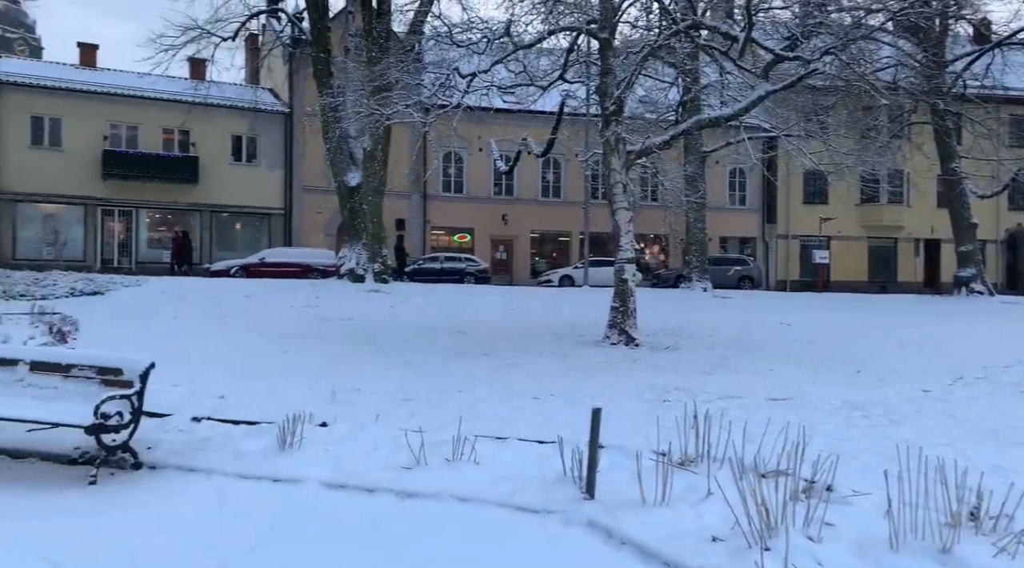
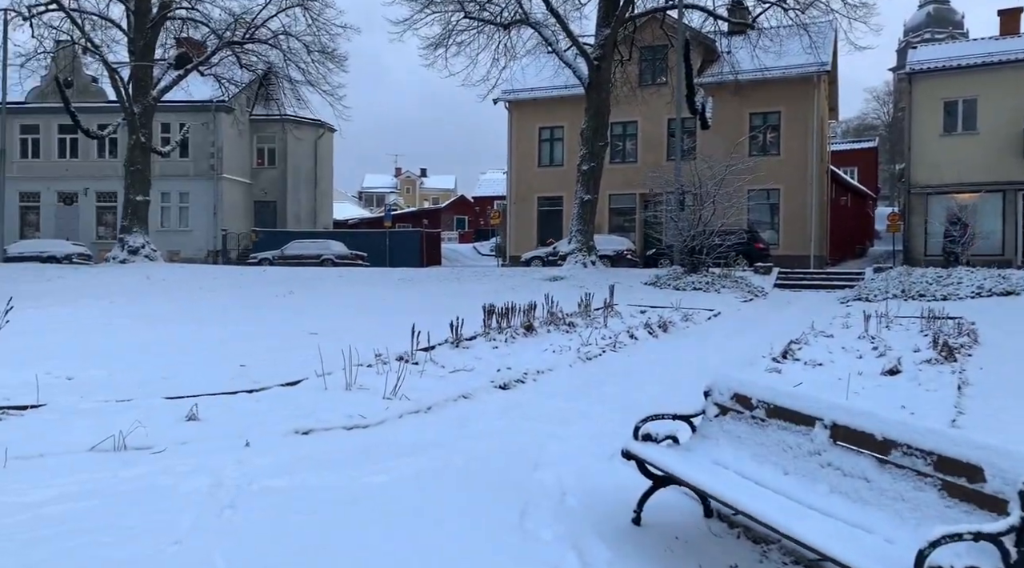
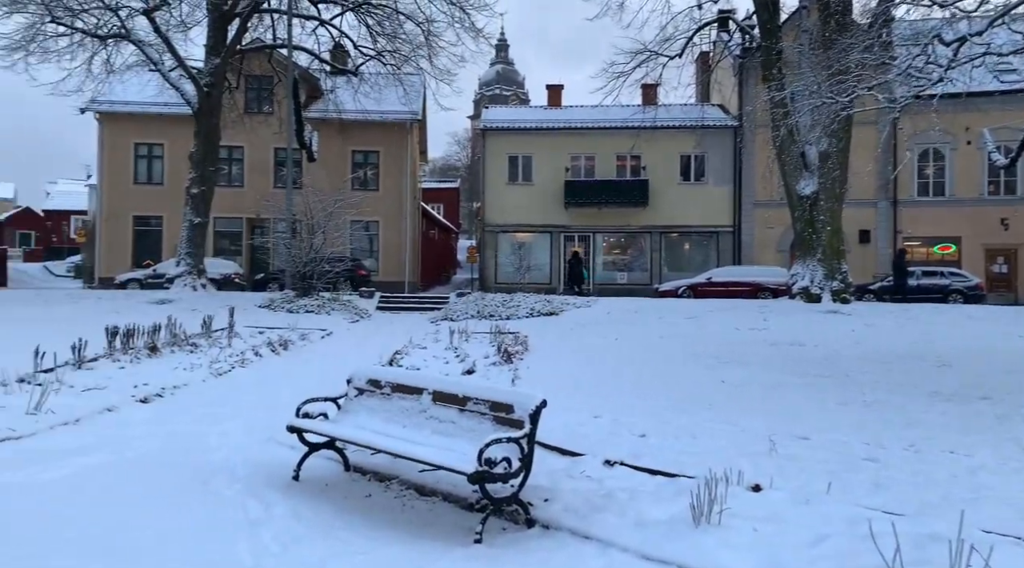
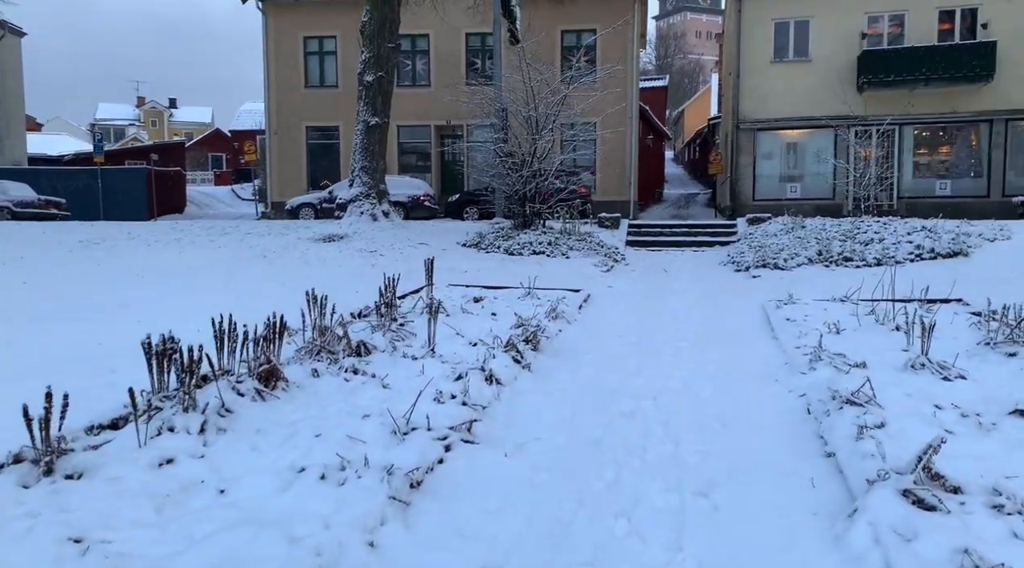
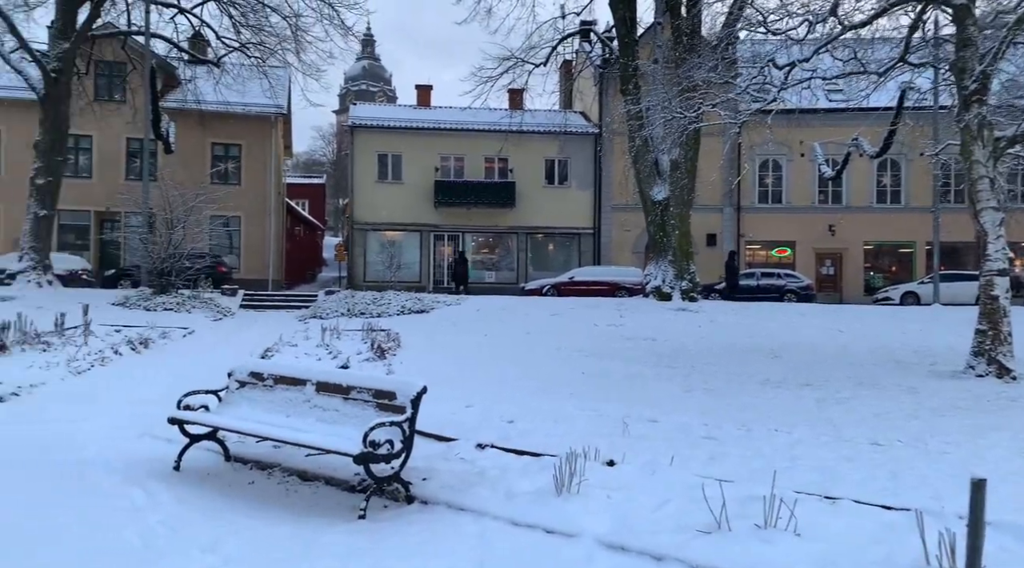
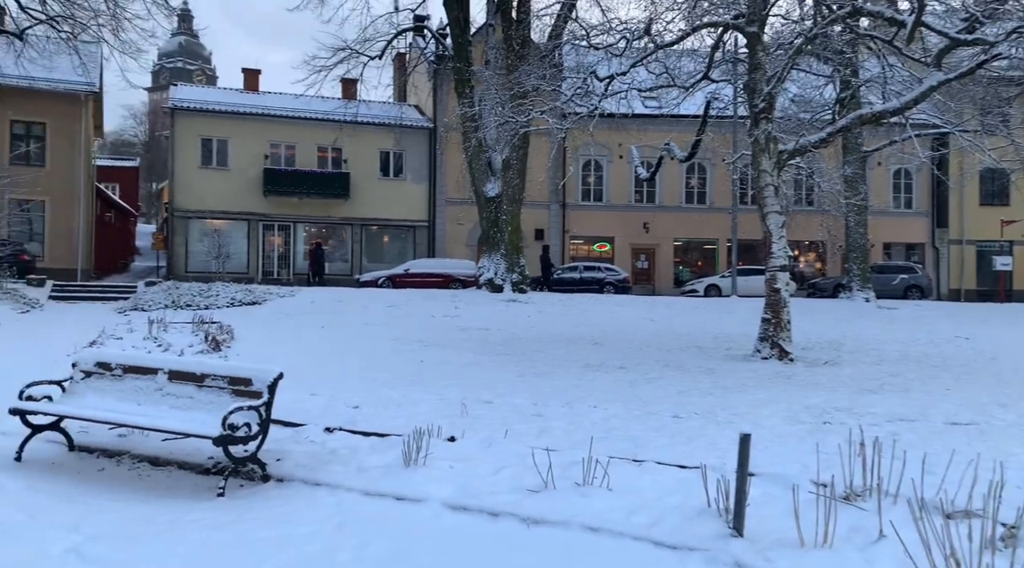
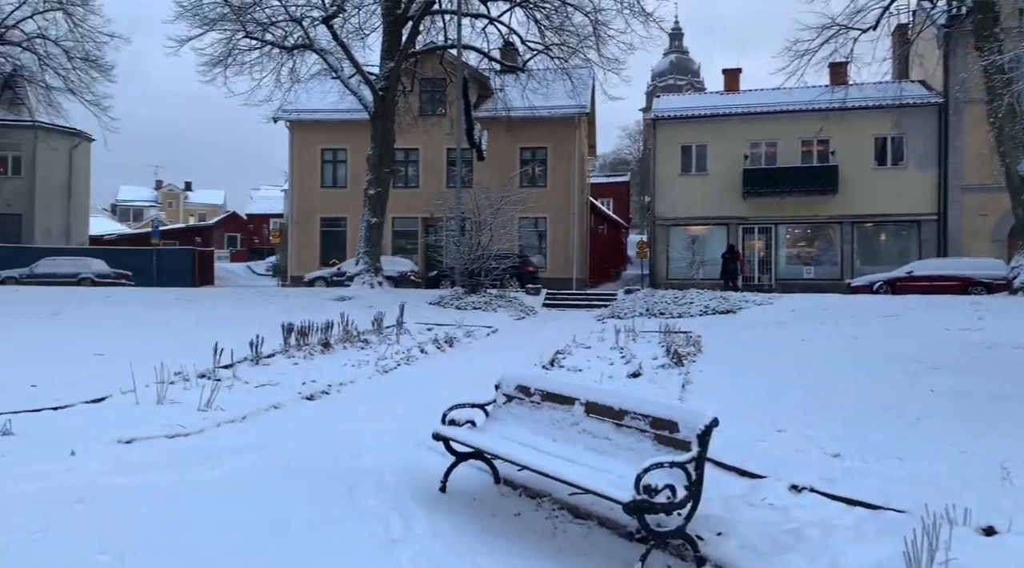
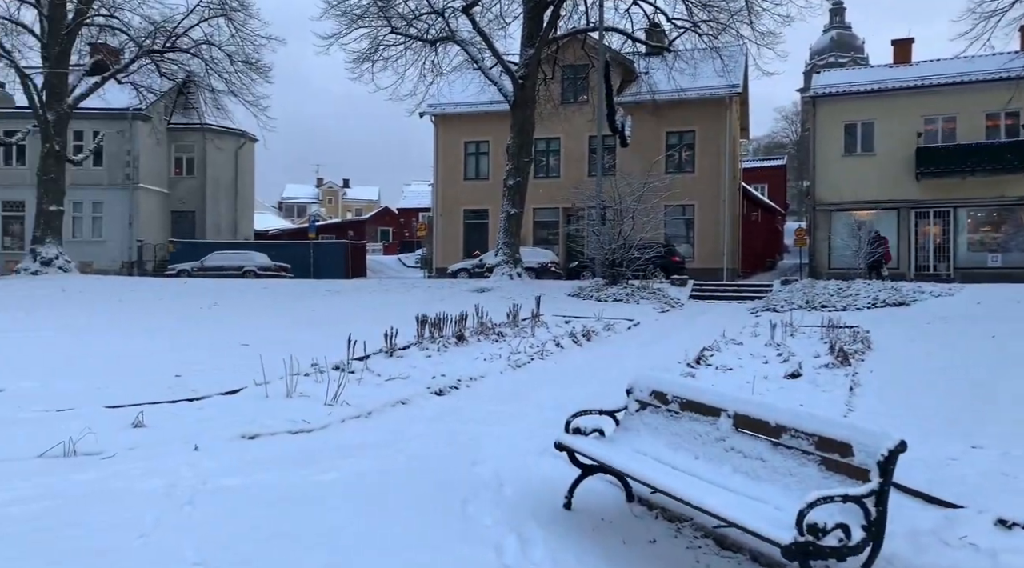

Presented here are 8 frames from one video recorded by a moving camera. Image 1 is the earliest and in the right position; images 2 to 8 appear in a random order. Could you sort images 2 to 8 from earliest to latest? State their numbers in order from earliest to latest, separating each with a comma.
6, 5, 3, 7, 8, 2, 4
